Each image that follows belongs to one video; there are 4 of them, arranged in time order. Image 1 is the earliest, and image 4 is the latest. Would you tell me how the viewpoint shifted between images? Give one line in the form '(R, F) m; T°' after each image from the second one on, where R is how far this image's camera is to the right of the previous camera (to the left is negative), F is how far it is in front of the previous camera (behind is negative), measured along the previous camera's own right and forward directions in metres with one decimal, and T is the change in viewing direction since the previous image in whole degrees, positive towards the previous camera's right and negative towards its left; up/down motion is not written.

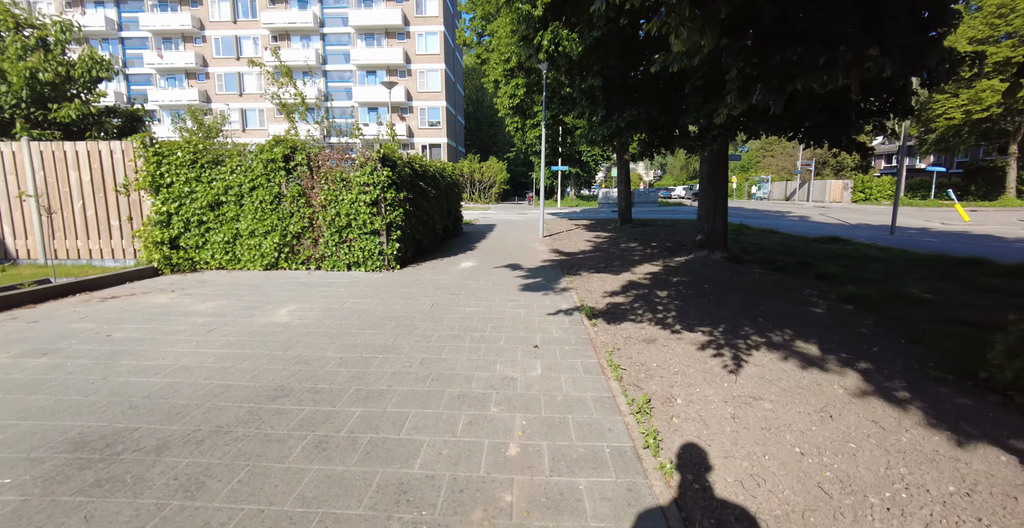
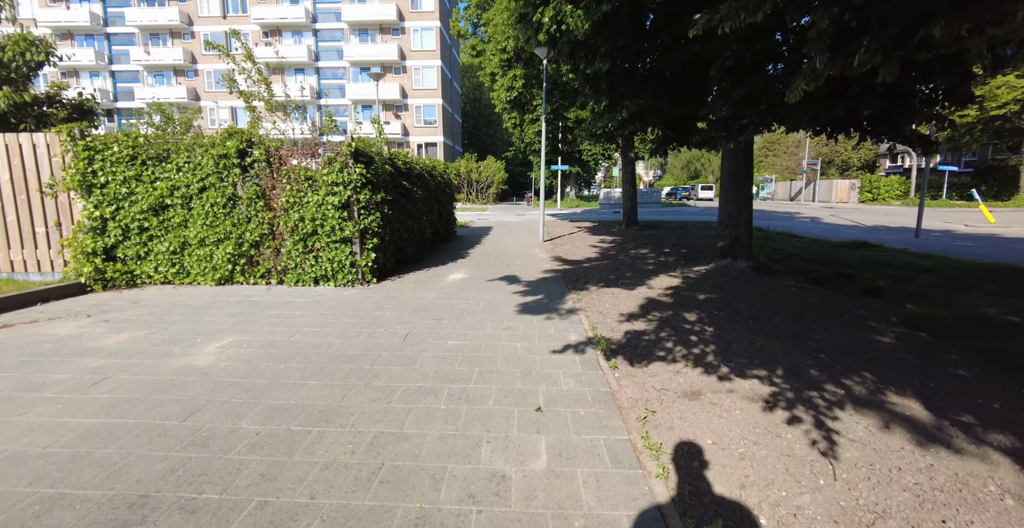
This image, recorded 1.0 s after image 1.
(0.0, +1.2) m; 0°
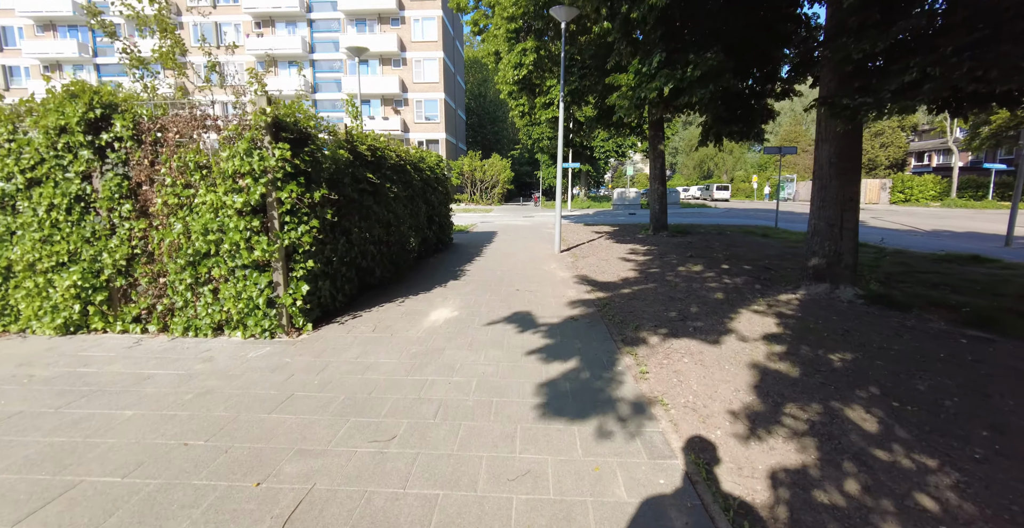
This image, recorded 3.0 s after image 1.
(-0.1, +2.5) m; -1°
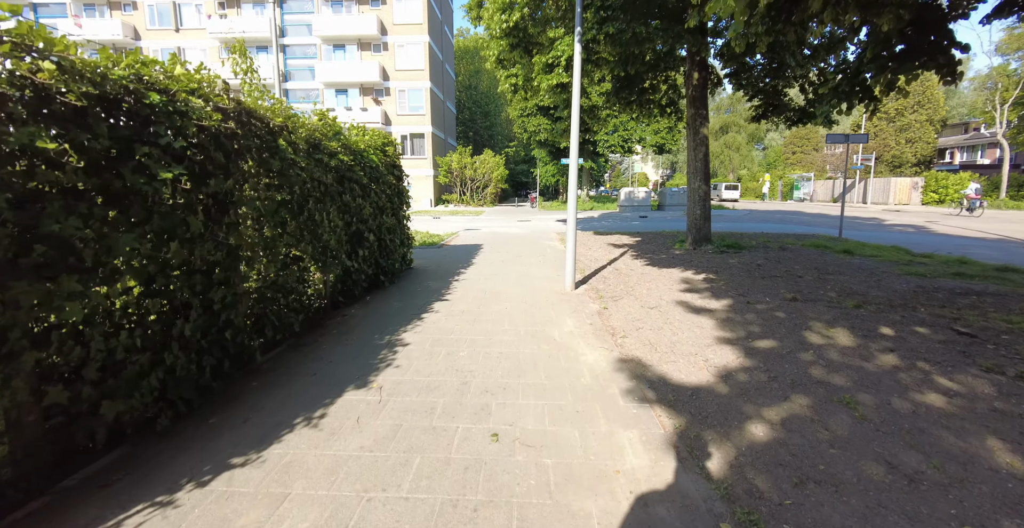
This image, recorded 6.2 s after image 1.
(+0.2, +3.9) m; +1°
